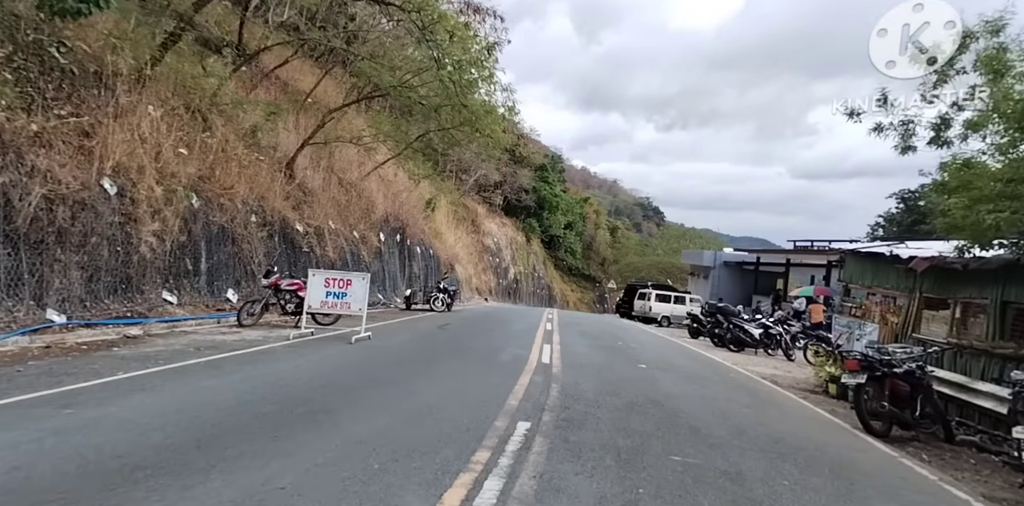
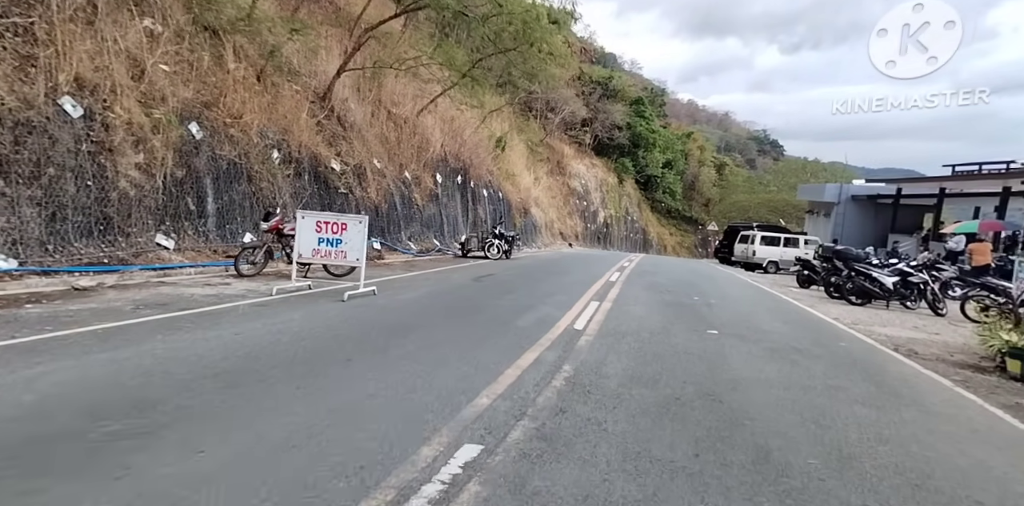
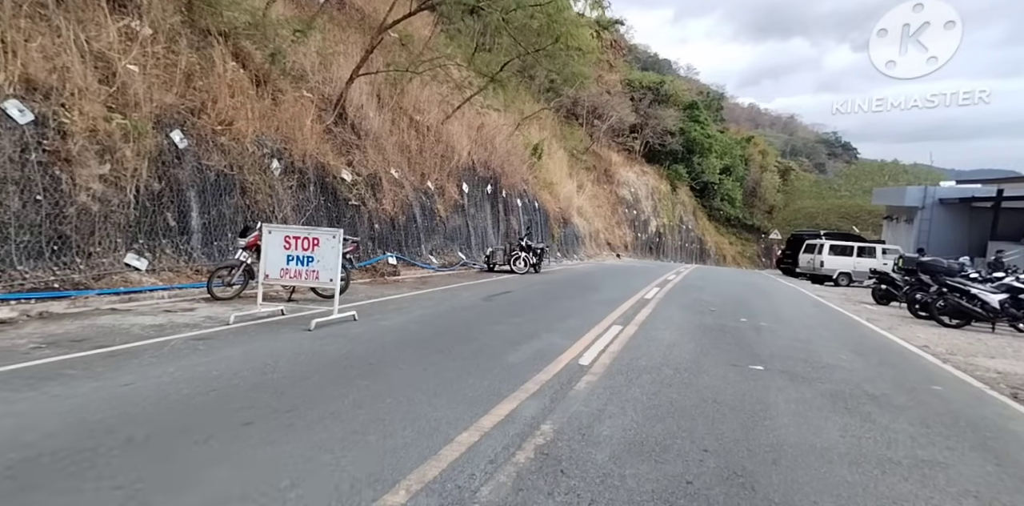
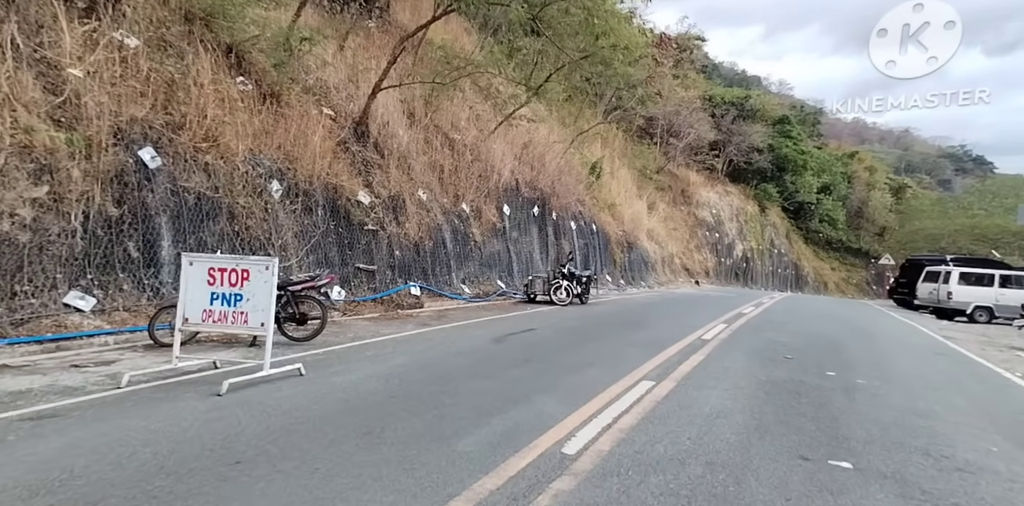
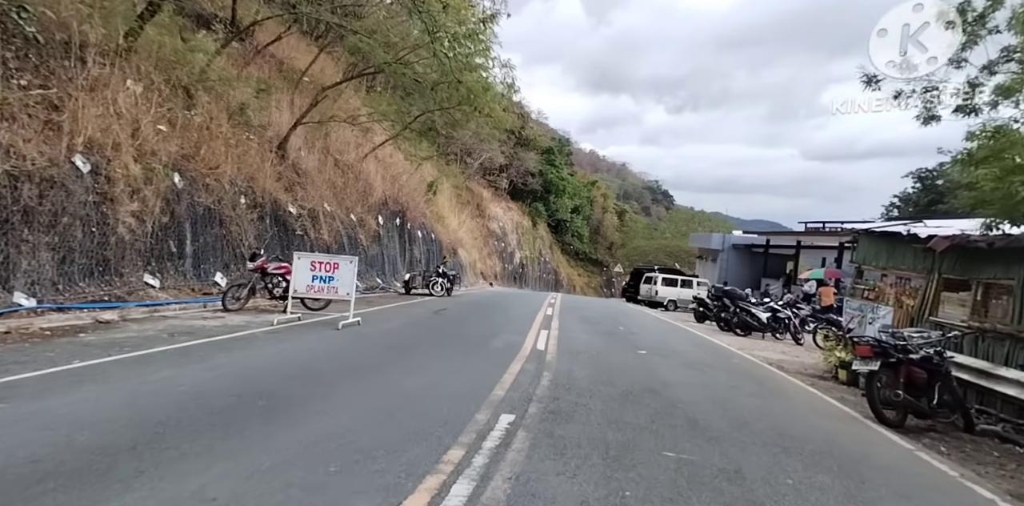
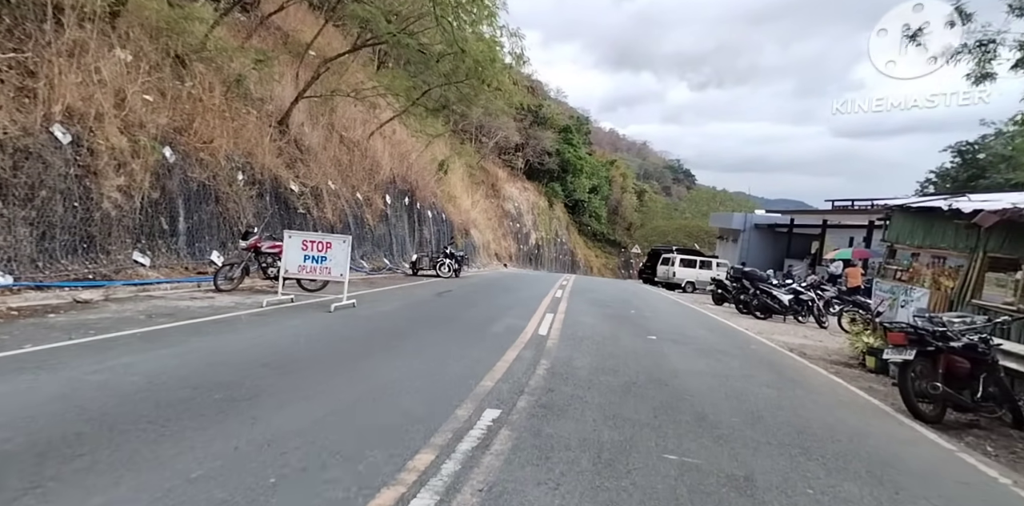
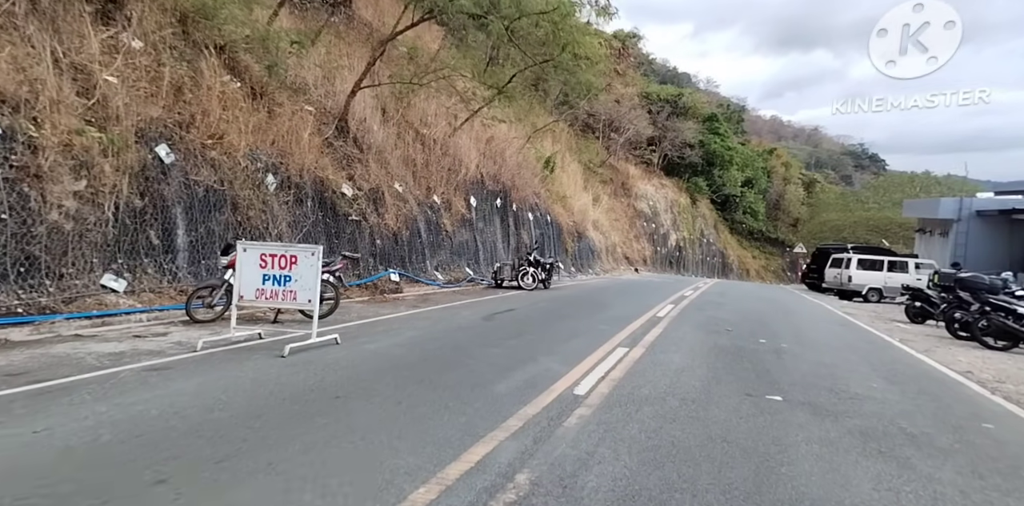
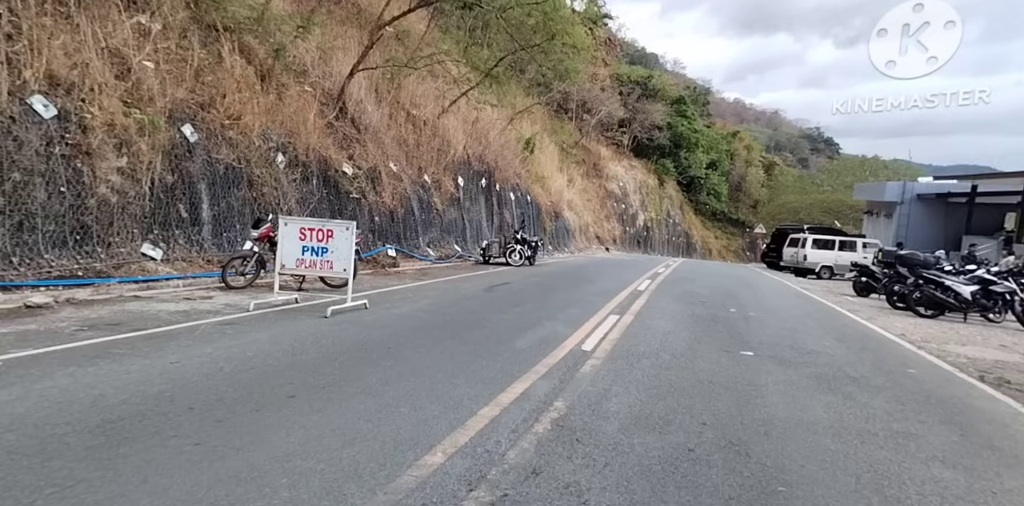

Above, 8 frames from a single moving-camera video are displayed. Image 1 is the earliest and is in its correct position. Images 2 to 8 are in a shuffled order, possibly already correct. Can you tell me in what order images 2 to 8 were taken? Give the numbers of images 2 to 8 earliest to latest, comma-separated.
5, 6, 2, 8, 3, 7, 4
